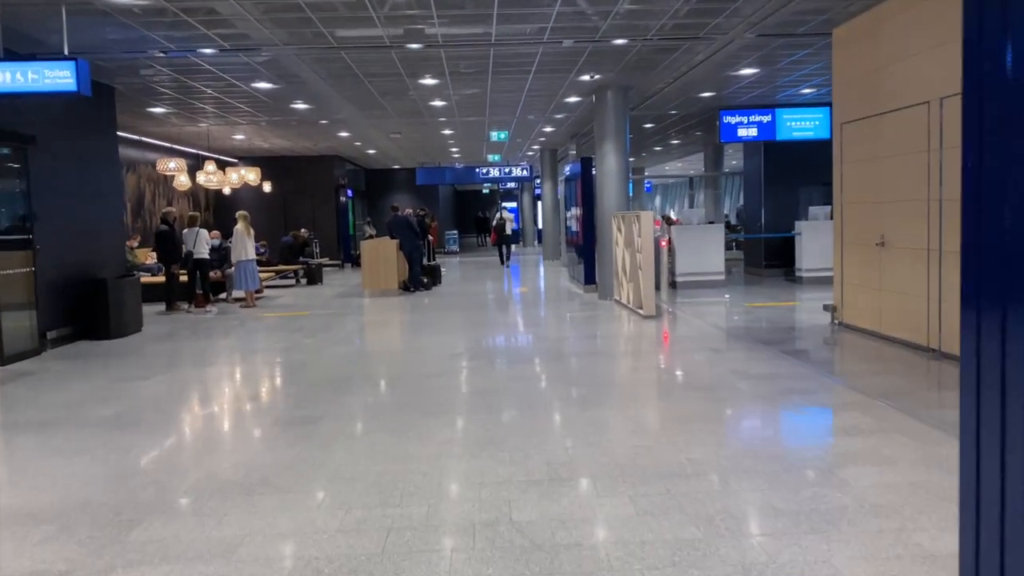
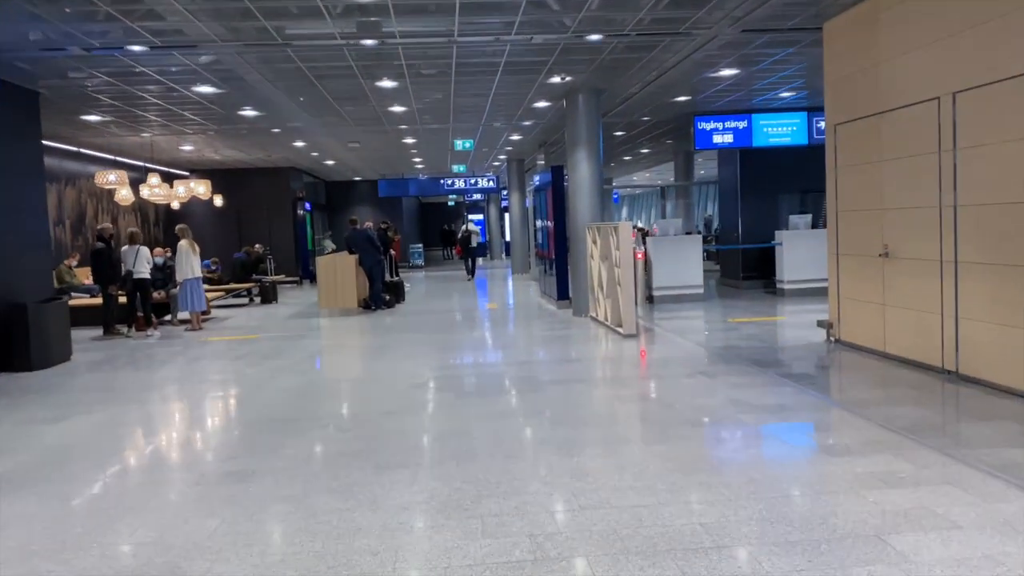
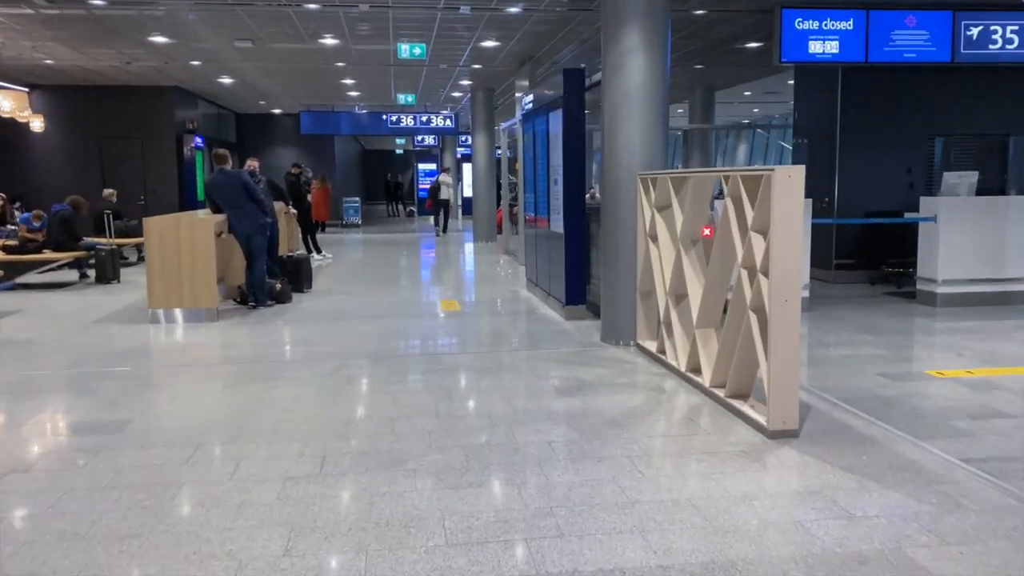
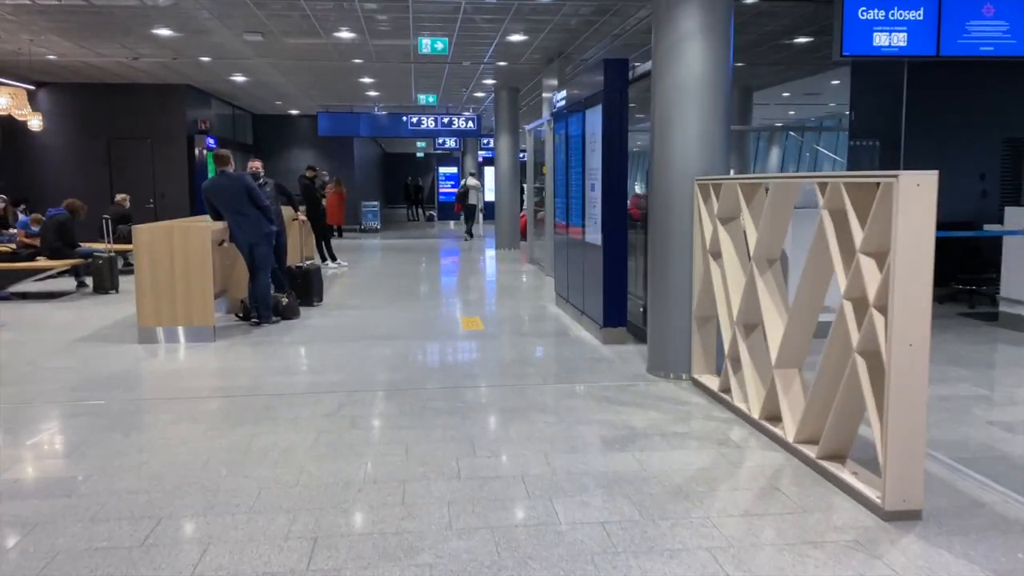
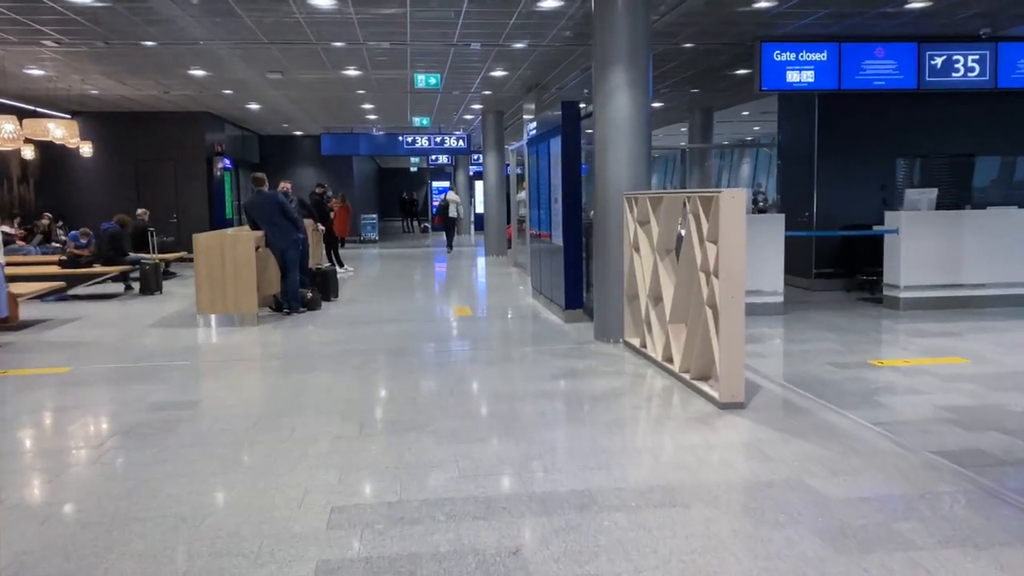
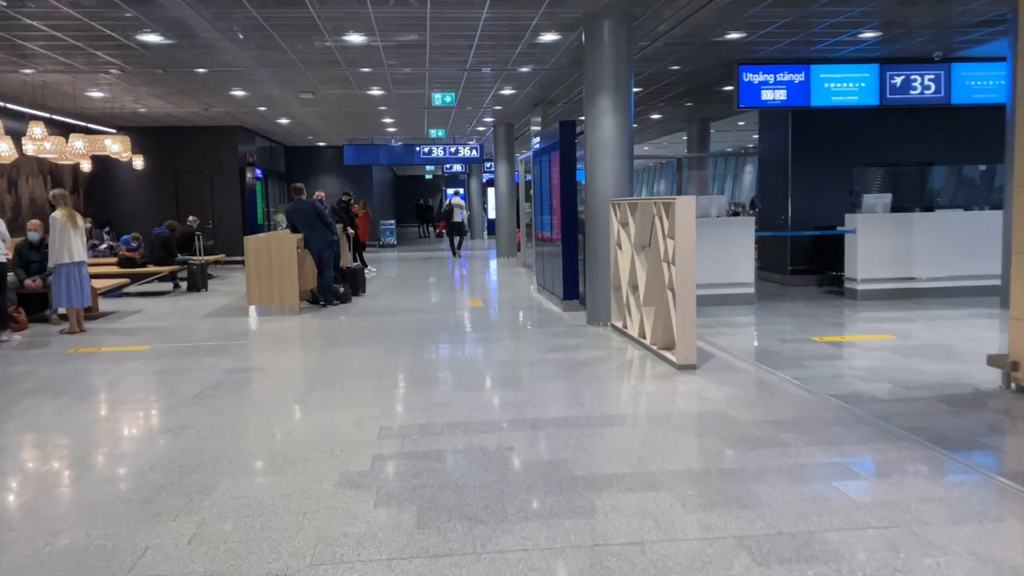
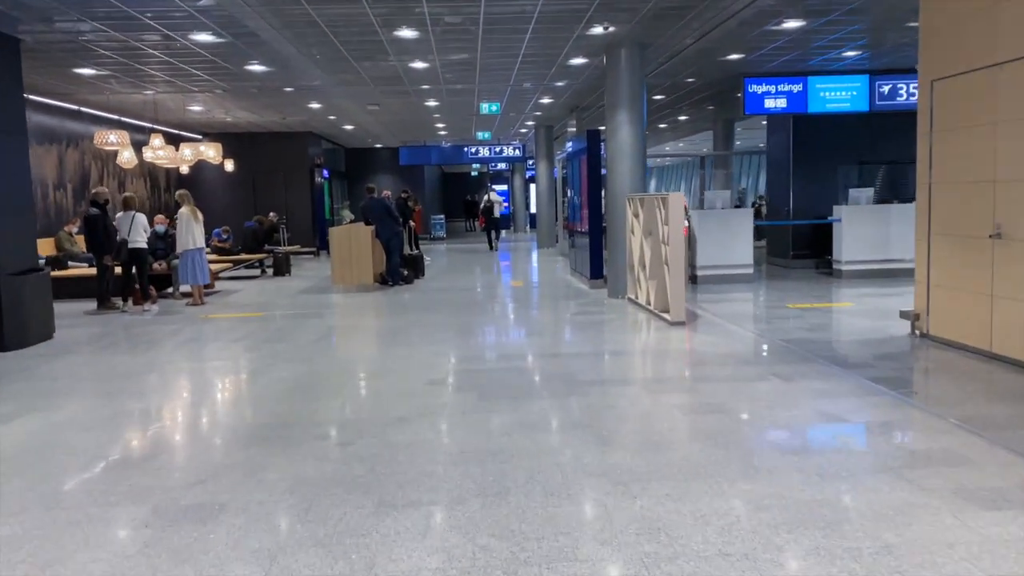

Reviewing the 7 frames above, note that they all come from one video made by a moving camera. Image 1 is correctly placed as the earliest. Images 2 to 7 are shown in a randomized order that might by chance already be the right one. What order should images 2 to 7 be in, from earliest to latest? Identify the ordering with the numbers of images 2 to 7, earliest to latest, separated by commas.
2, 7, 6, 5, 3, 4
